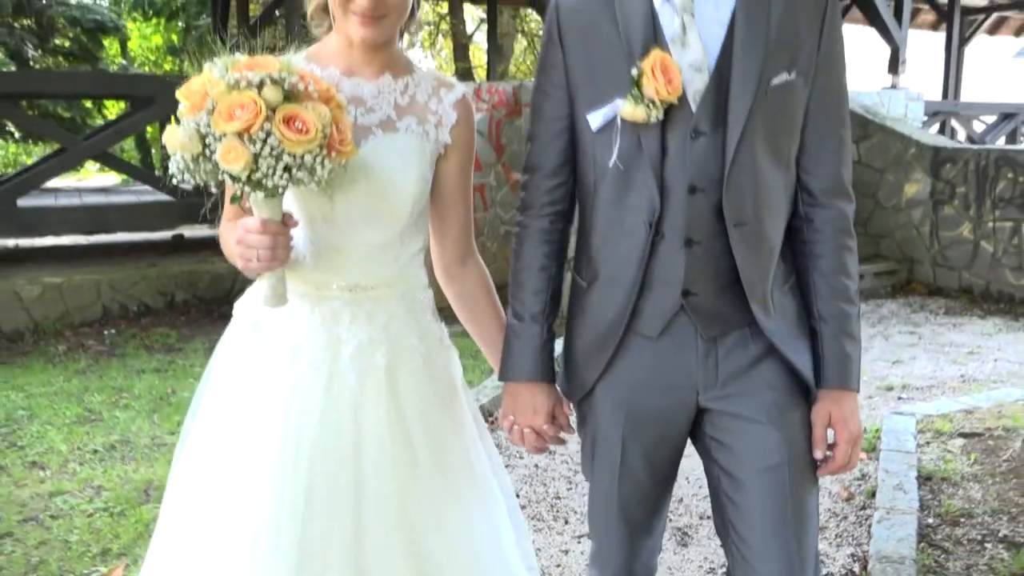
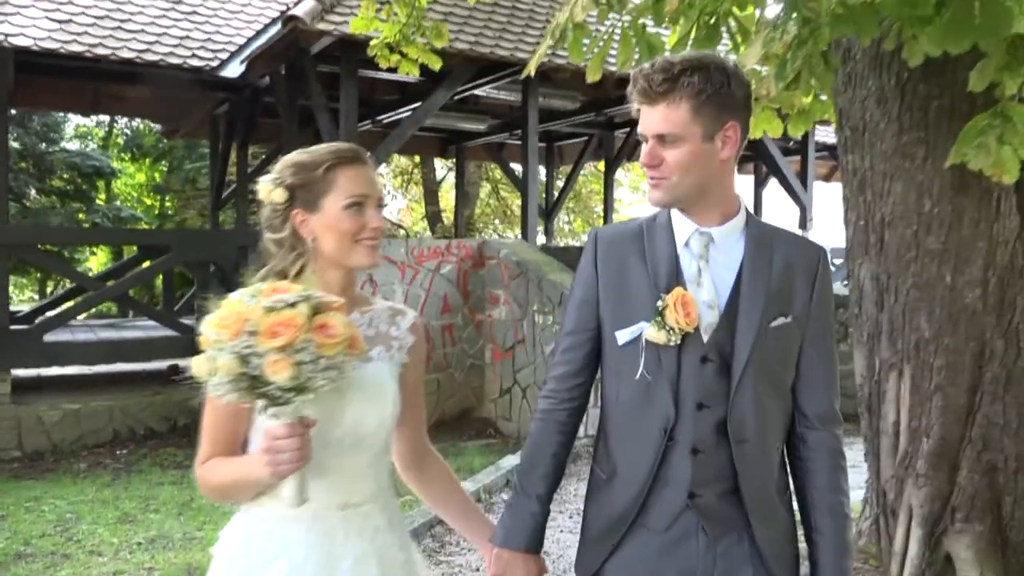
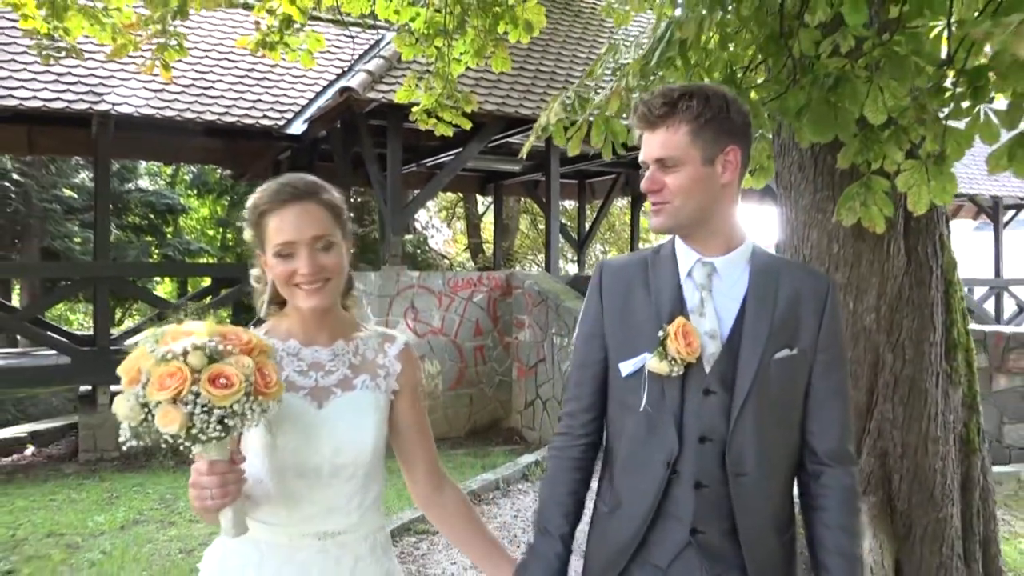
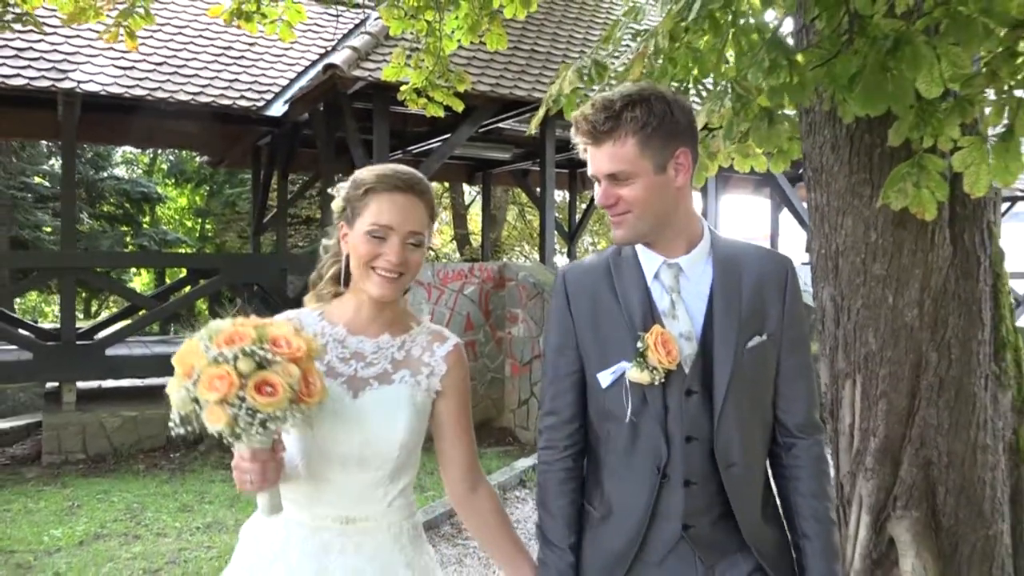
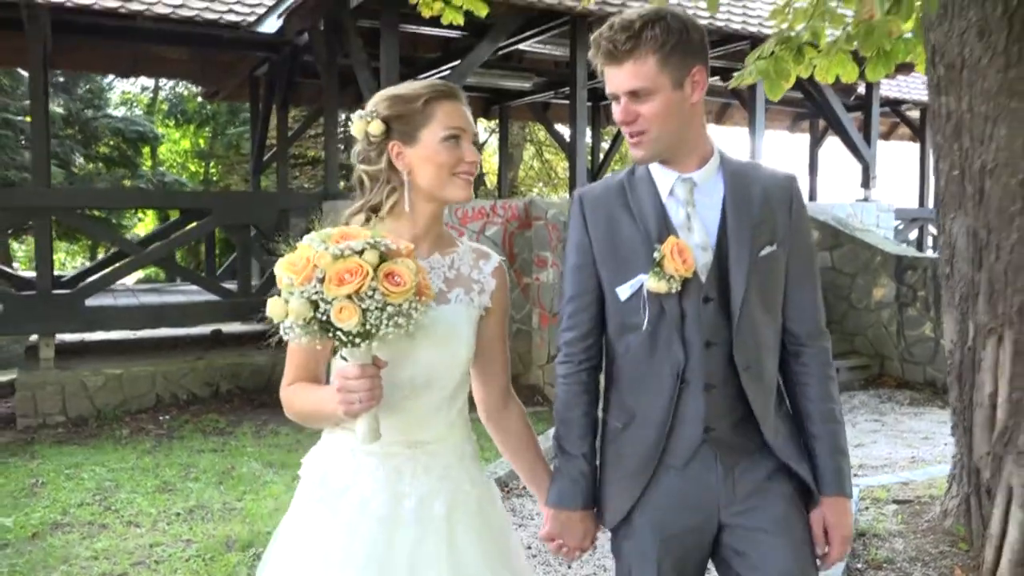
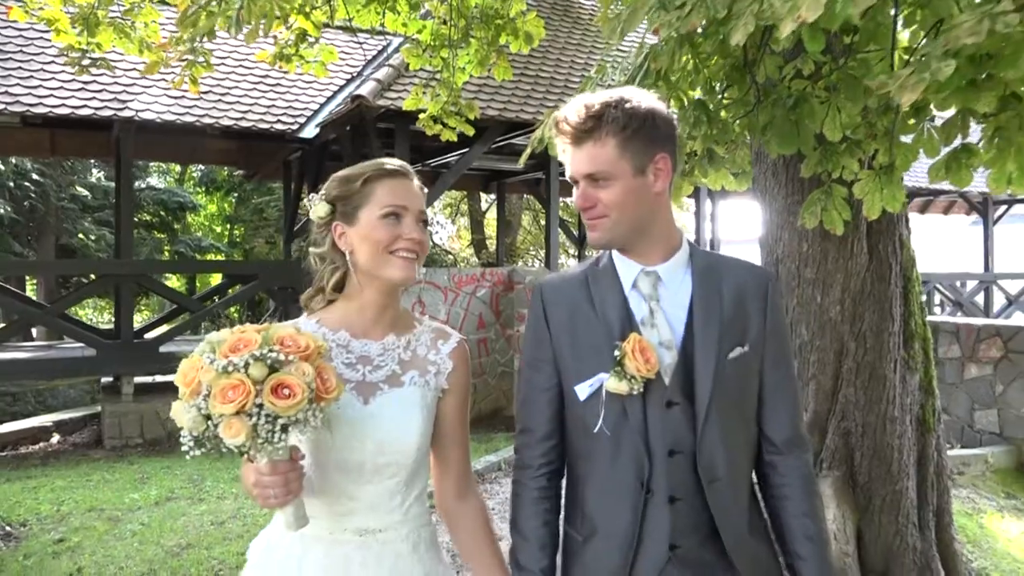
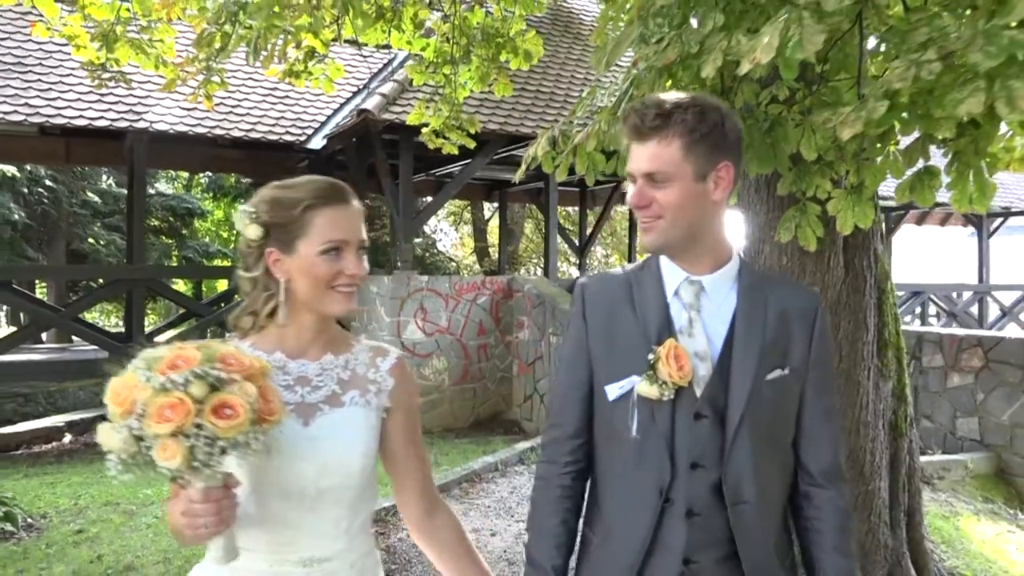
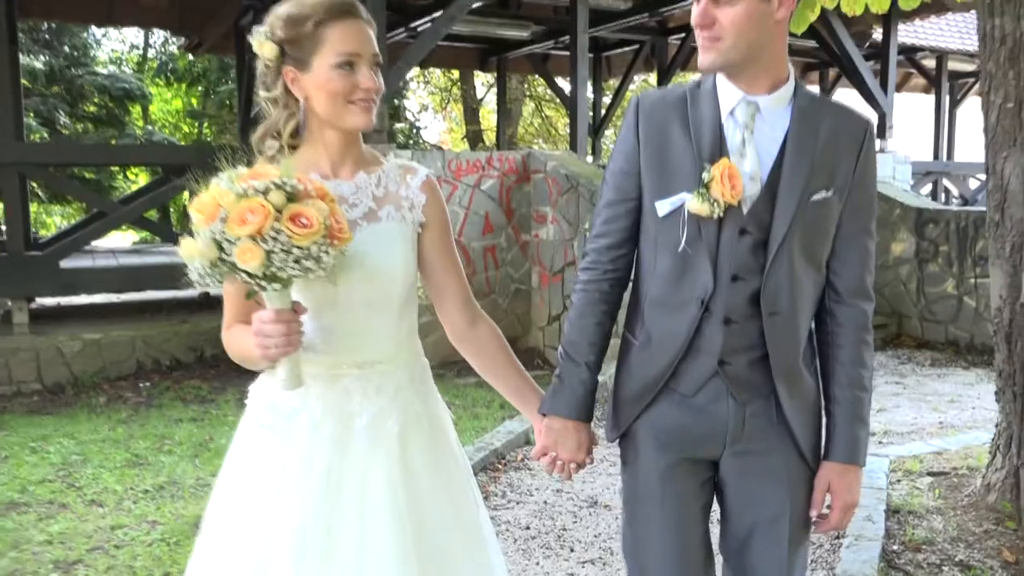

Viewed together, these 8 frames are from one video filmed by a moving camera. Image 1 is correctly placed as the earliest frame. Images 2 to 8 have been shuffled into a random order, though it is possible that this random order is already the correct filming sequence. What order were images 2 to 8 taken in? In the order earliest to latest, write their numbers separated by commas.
8, 5, 2, 4, 3, 6, 7
